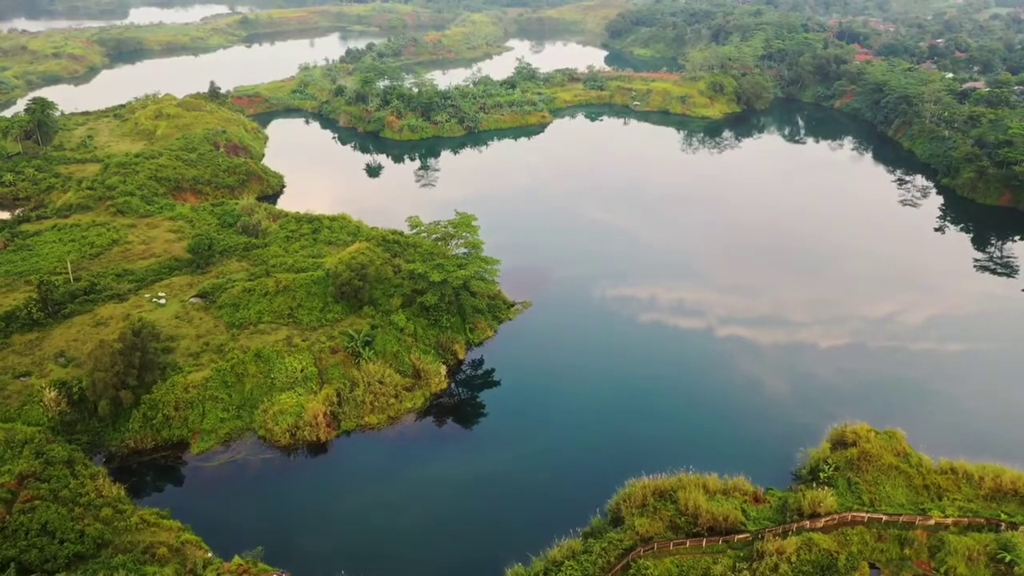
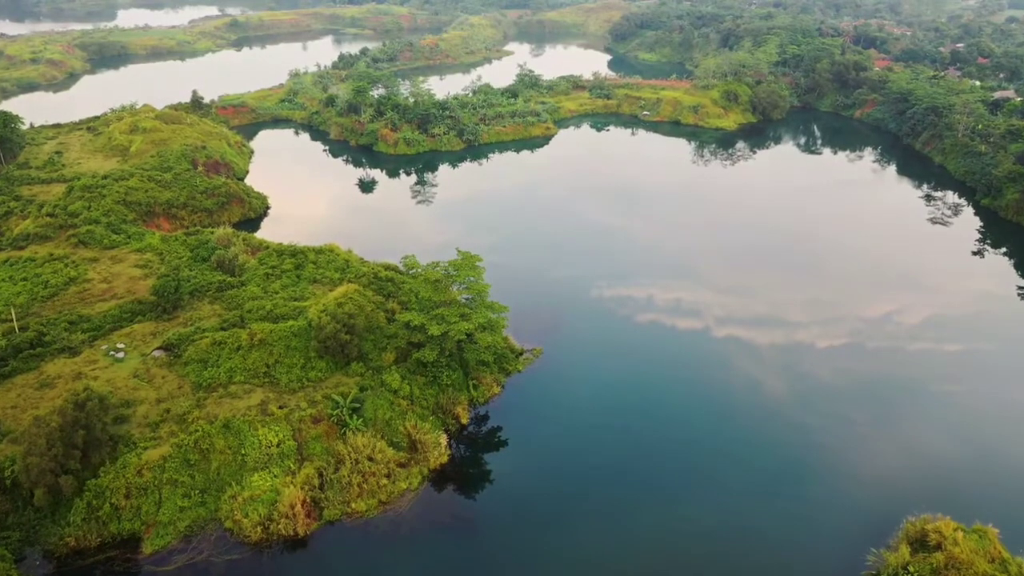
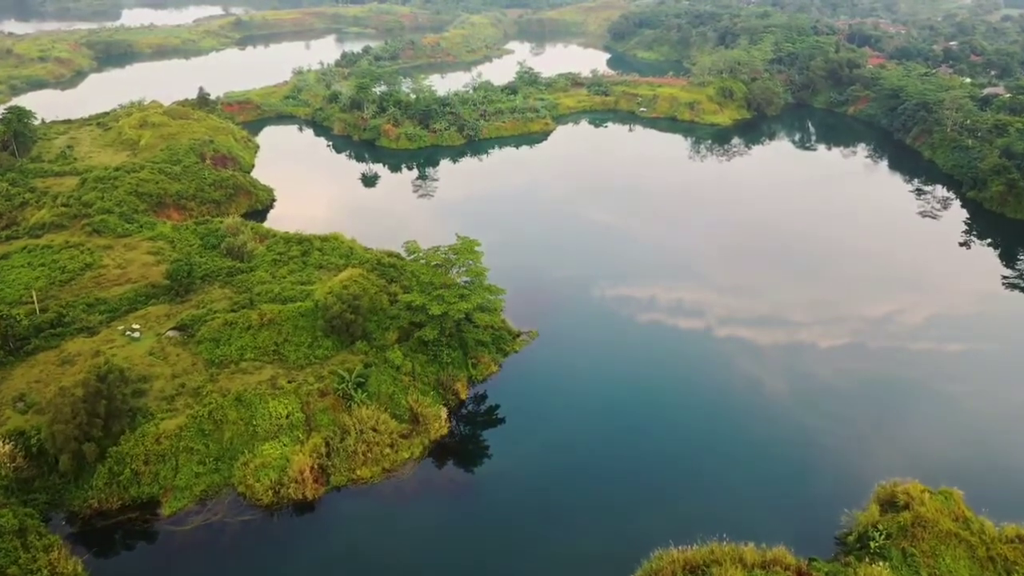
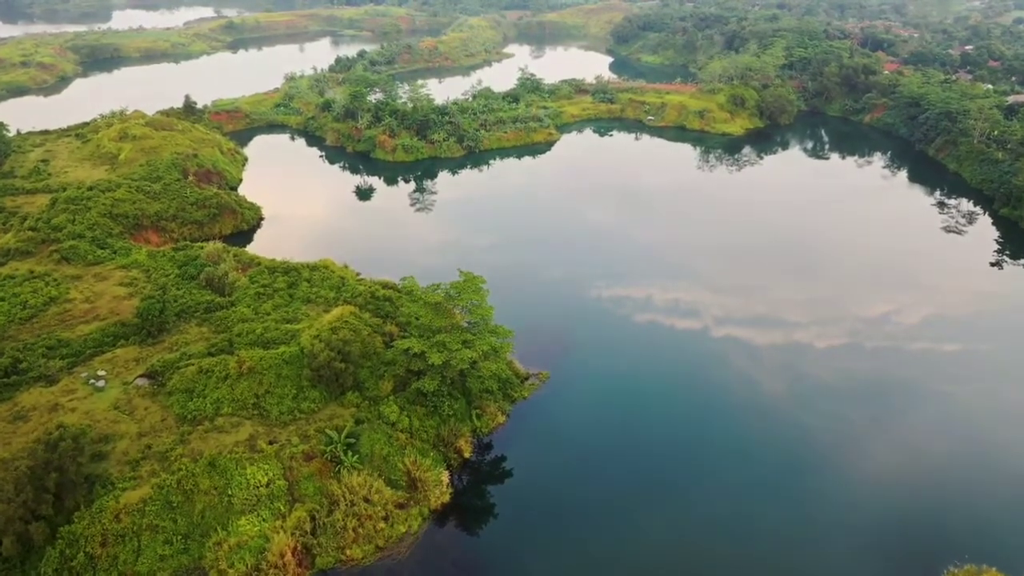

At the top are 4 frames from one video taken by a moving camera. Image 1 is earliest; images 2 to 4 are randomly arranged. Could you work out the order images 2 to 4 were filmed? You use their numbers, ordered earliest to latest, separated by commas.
3, 2, 4
